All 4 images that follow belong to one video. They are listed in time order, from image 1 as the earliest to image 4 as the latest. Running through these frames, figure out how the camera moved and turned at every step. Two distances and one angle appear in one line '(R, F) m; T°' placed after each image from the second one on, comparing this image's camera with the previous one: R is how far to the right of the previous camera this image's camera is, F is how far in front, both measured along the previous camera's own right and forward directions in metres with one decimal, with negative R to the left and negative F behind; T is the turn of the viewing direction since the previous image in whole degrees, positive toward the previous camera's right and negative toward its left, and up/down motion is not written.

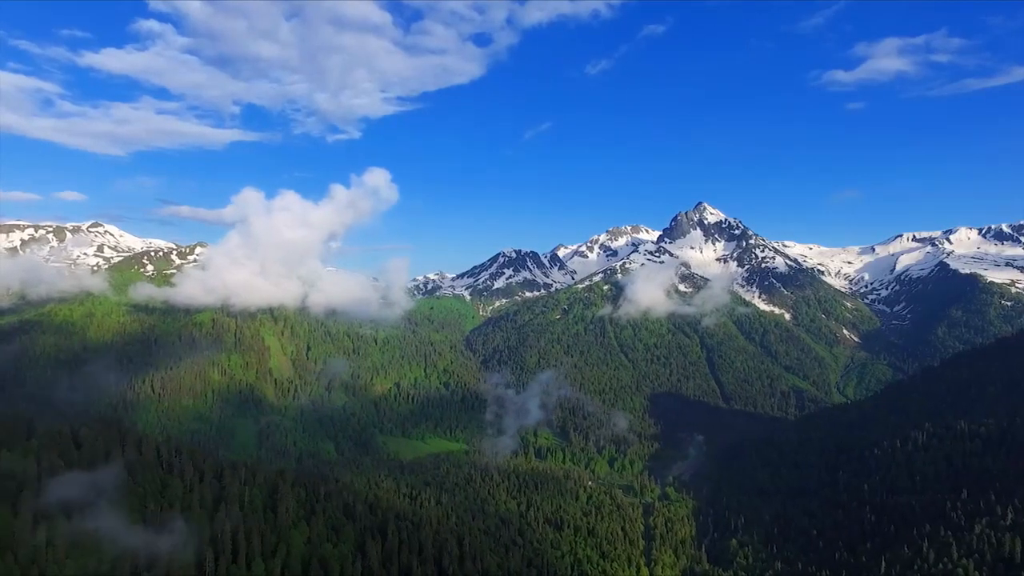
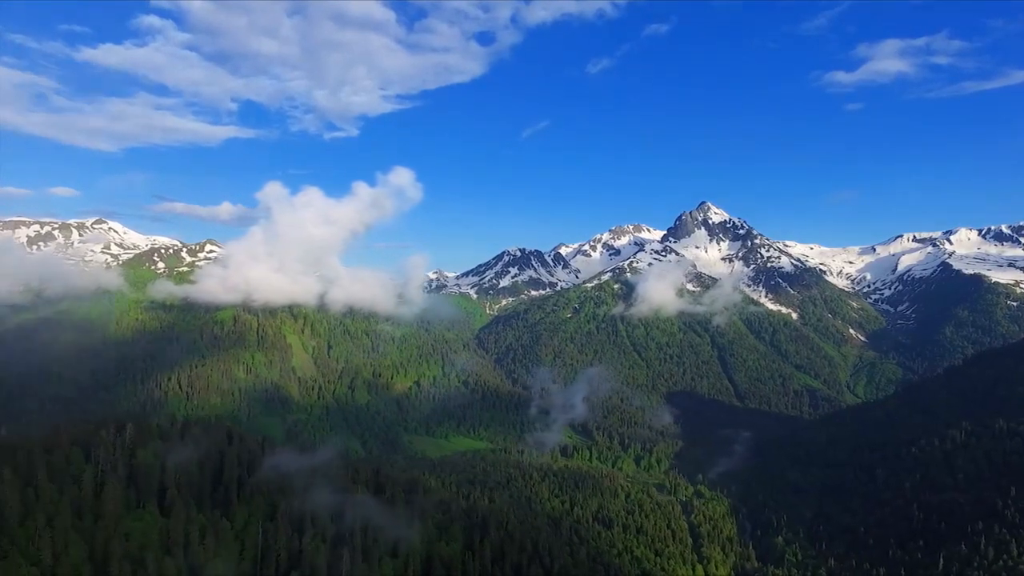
(-18.4, -0.3) m; +1°
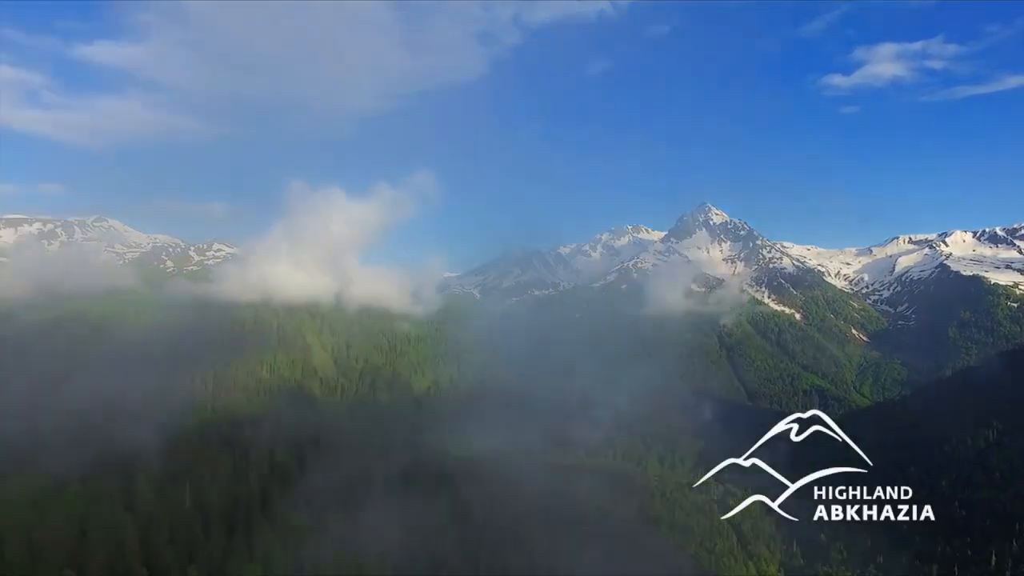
(-18.9, -0.7) m; +1°
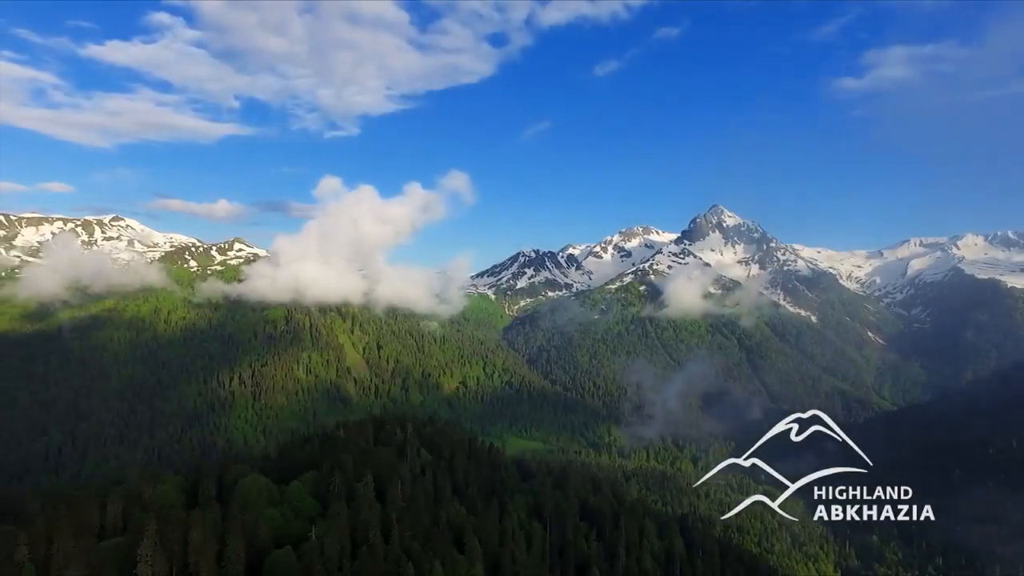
(-18.6, -1.9) m; 0°
